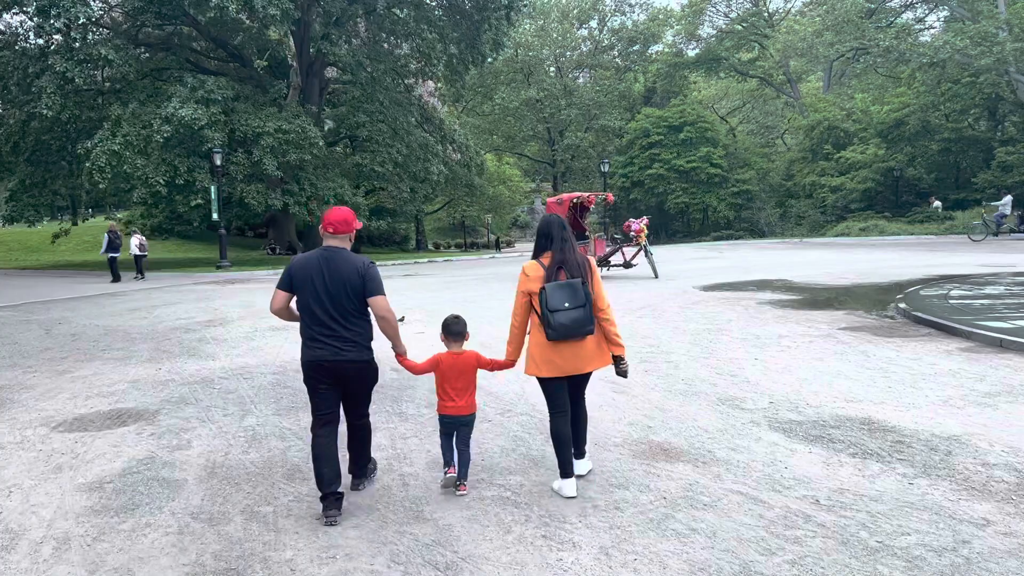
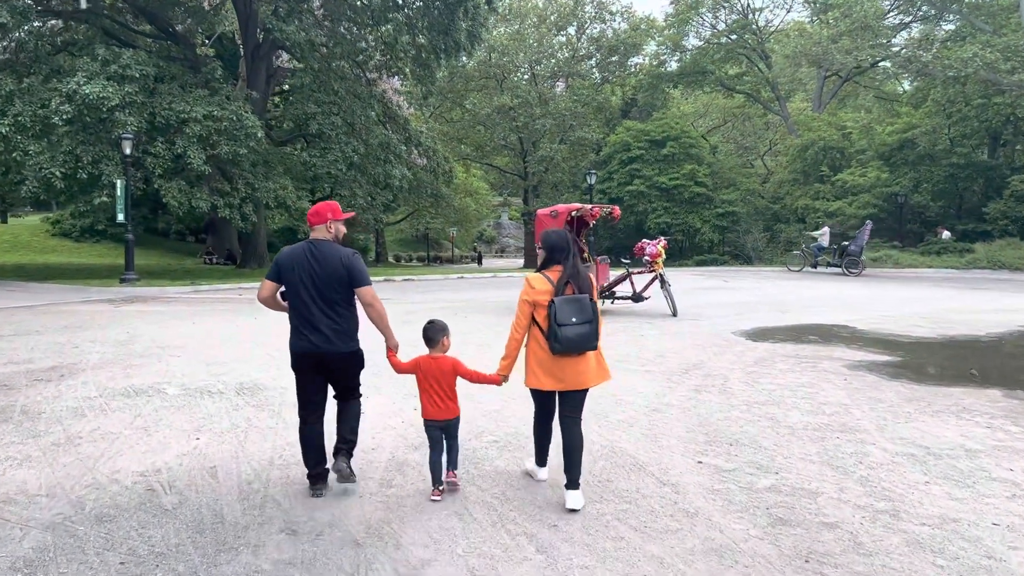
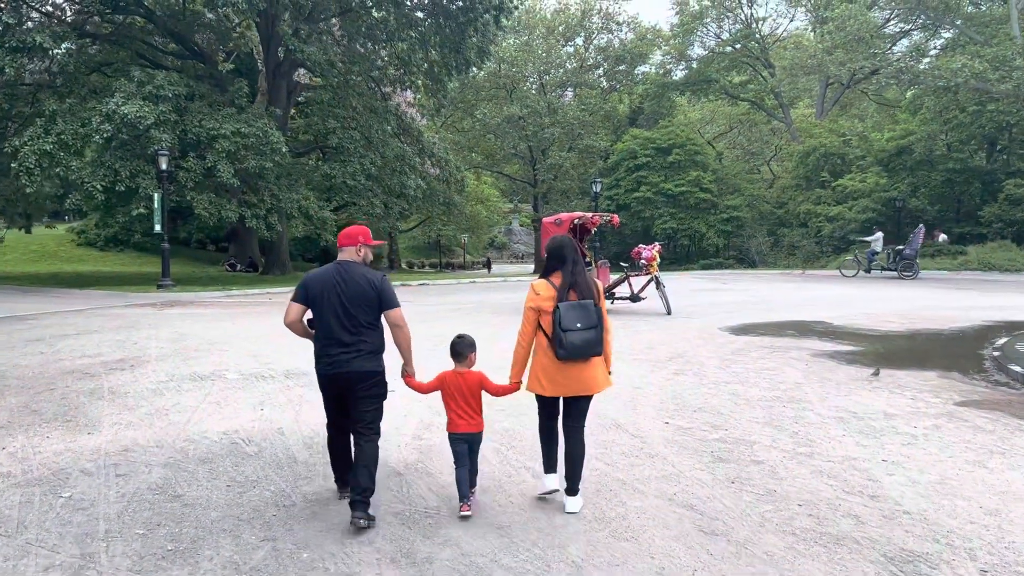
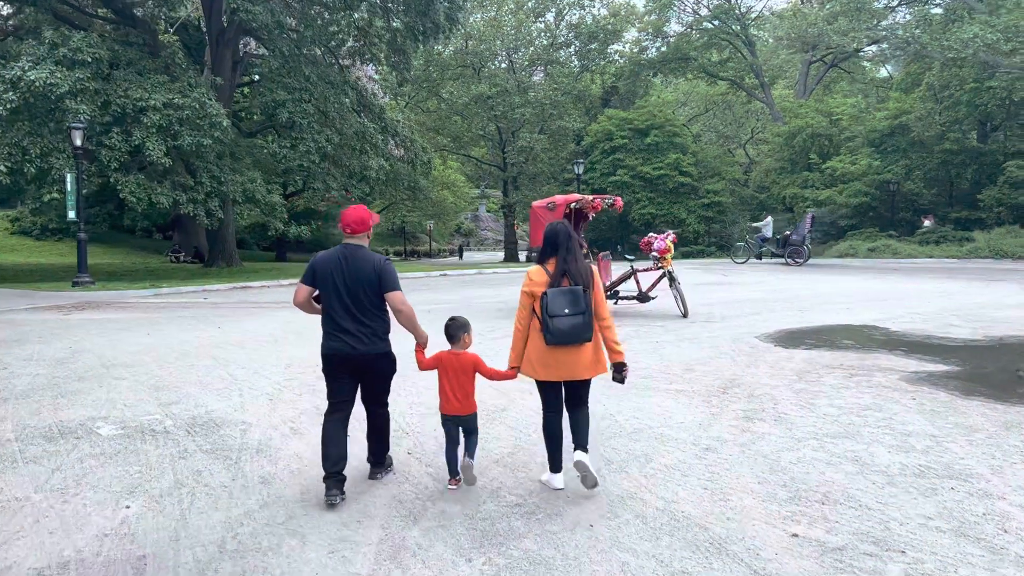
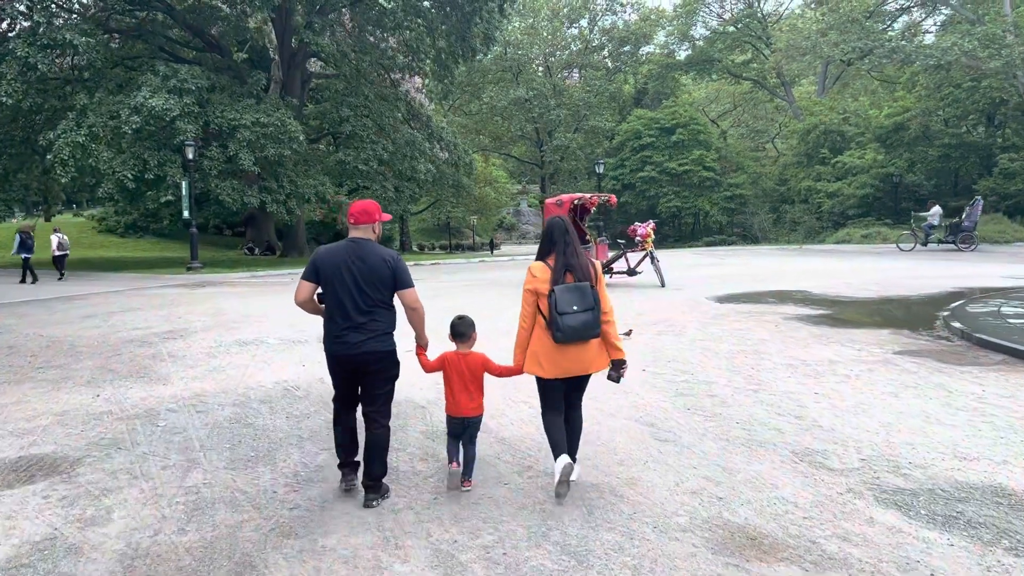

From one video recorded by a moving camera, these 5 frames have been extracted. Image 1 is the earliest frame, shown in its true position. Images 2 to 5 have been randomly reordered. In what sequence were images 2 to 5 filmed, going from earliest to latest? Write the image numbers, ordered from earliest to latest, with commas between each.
5, 3, 2, 4
